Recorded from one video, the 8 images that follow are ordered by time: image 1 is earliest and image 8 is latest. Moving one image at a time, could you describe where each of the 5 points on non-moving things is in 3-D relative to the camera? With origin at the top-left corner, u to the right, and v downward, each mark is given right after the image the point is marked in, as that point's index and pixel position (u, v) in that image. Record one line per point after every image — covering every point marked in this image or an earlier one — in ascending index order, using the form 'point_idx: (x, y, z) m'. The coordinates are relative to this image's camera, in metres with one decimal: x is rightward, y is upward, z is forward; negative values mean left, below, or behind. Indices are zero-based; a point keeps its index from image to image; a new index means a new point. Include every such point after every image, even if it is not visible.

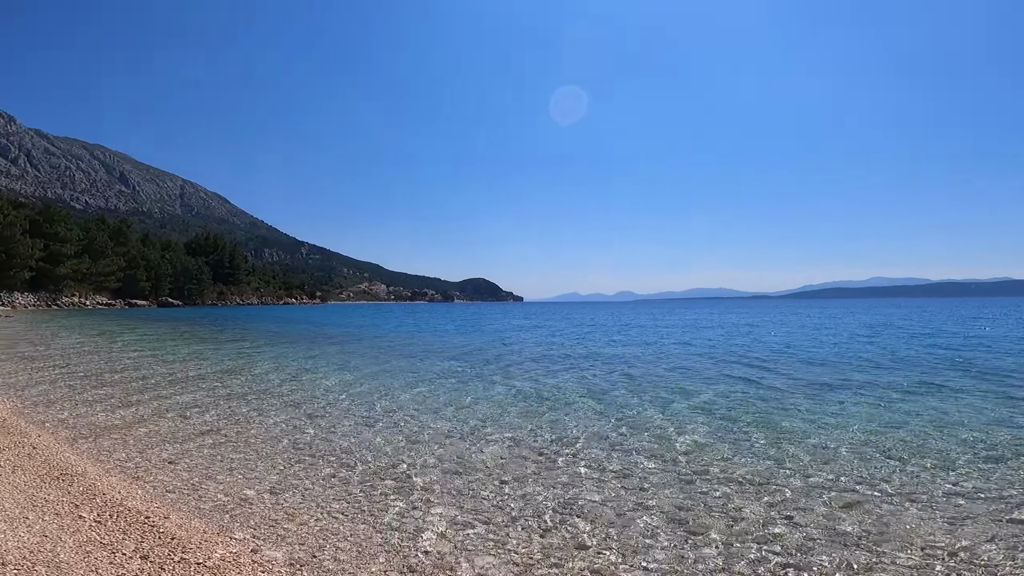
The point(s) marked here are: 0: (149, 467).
0: (-5.0, -2.0, +7.4) m
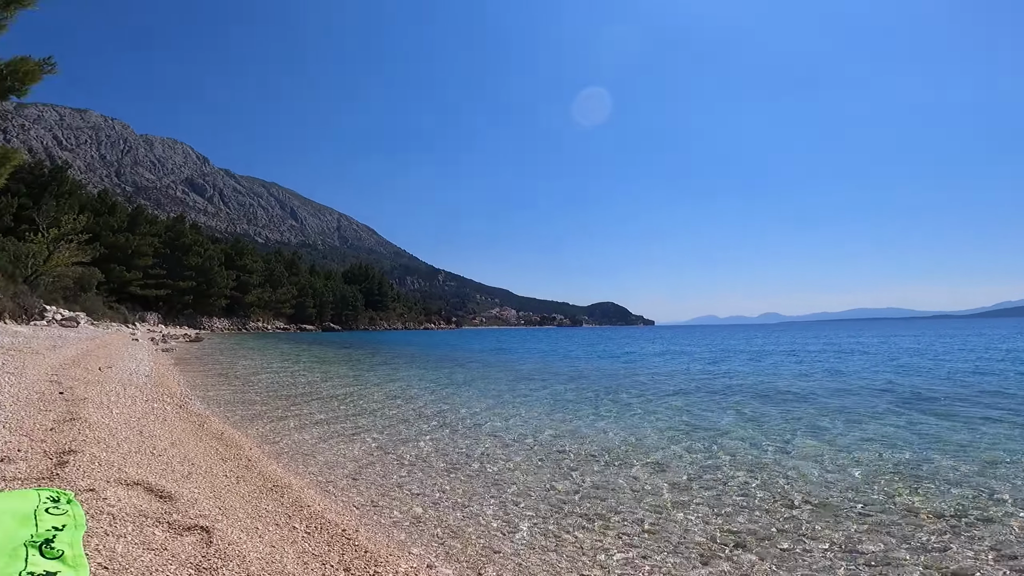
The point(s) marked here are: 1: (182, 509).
0: (-2.5, -2.5, +8.0) m
1: (-2.7, -1.7, +4.4) m
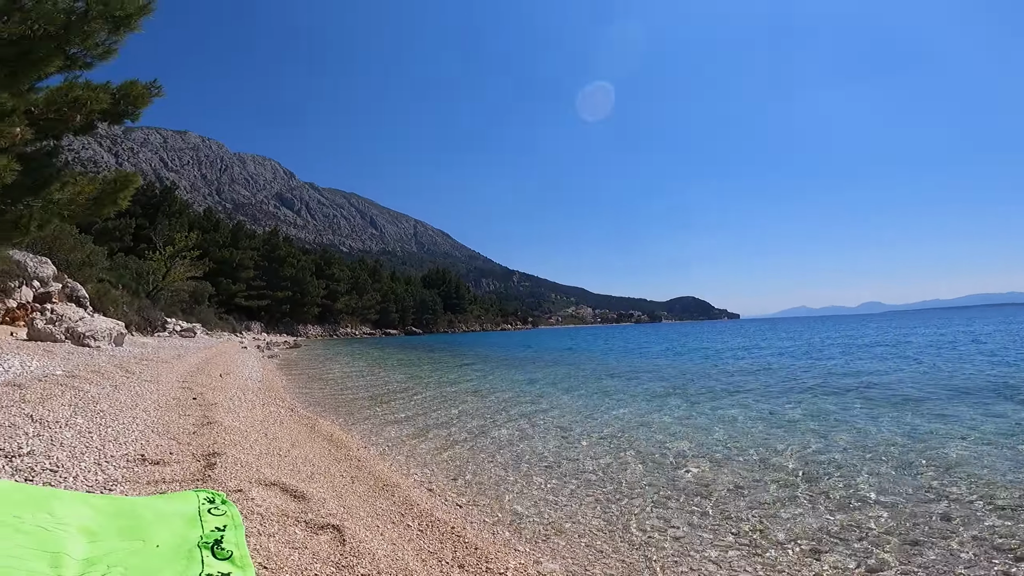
0: (-1.0, -2.5, +8.1) m
1: (-1.6, -1.8, +4.6) m
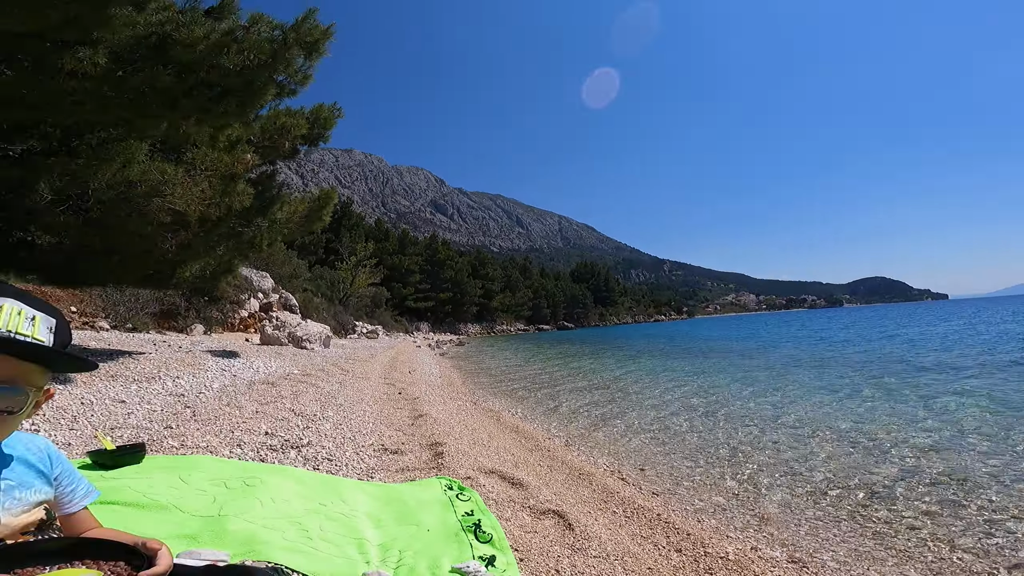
0: (+1.8, -2.5, +8.2) m
1: (+0.2, -1.8, +5.0) m
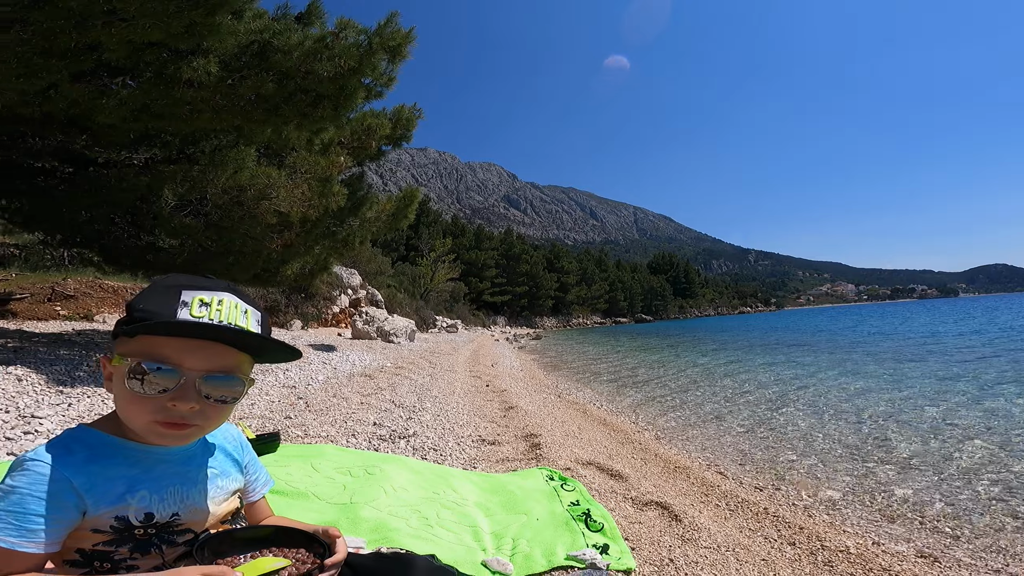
0: (+3.1, -2.3, +7.9) m
1: (+1.1, -1.8, +4.9) m
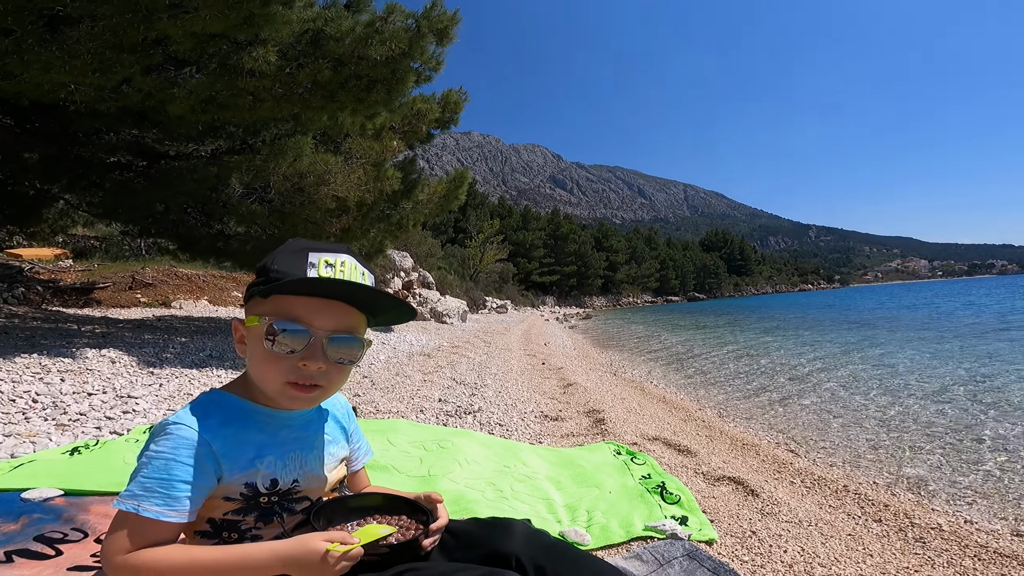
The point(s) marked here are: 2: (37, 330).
0: (+4.0, -2.0, +7.7) m
1: (+1.7, -1.5, +4.8) m
2: (-7.1, -0.6, +8.2) m
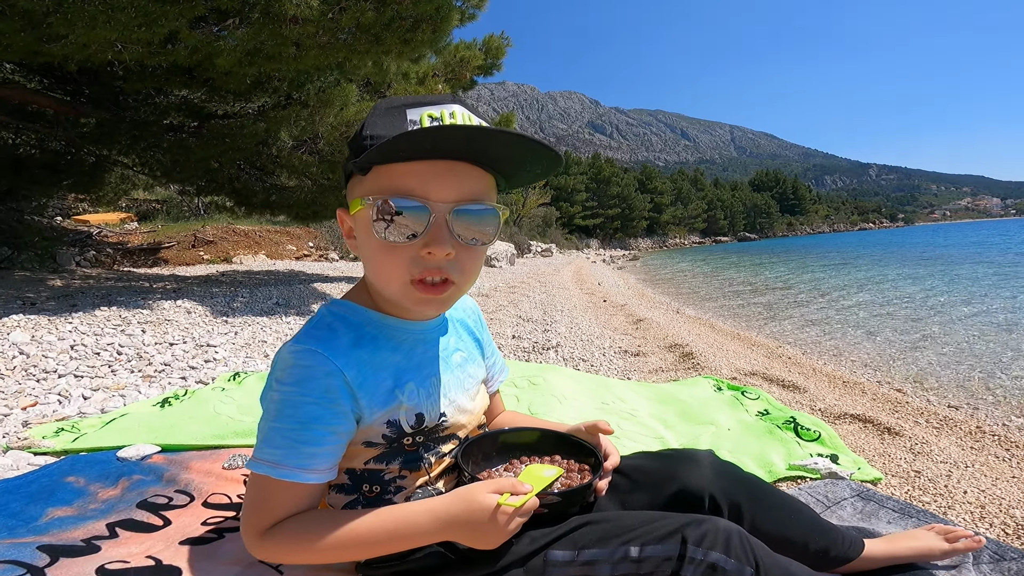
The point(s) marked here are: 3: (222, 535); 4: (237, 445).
0: (+4.9, -1.0, +7.1) m
1: (+2.4, -0.9, +4.4) m
2: (-6.1, 0.0, +8.4) m
3: (-0.9, -0.8, +1.7) m
4: (-1.3, -0.7, +2.5) m
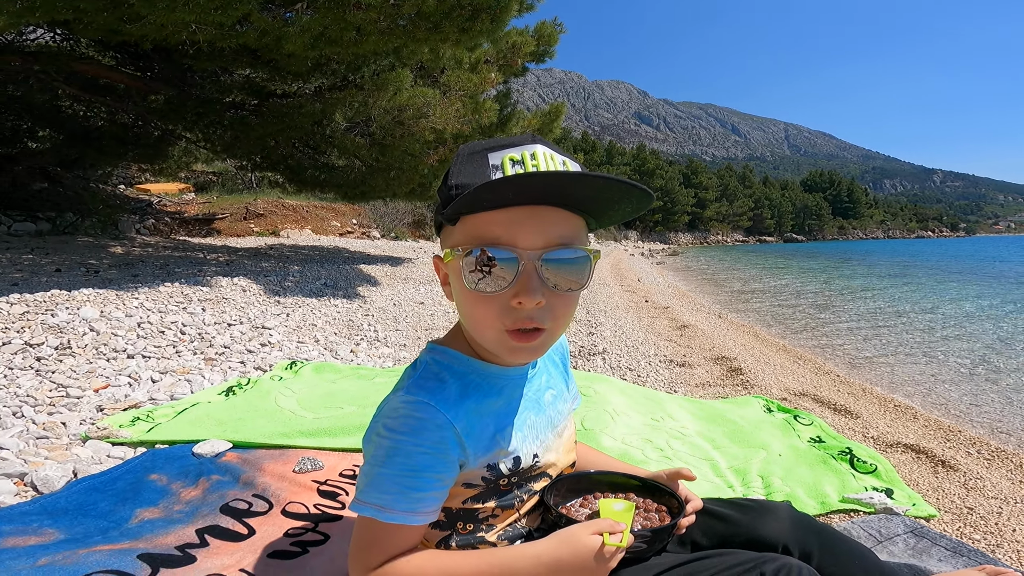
0: (+5.4, -1.3, +6.8) m
1: (+2.8, -1.1, +4.3) m
2: (-5.4, +0.5, +8.8) m
3: (-0.7, -0.8, +1.8) m
4: (-1.0, -0.7, +2.6) m
